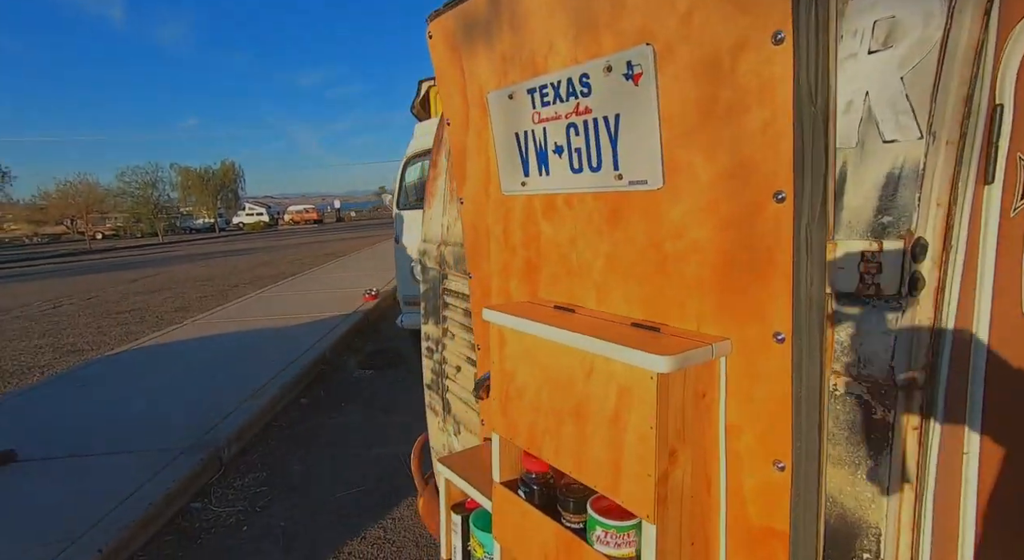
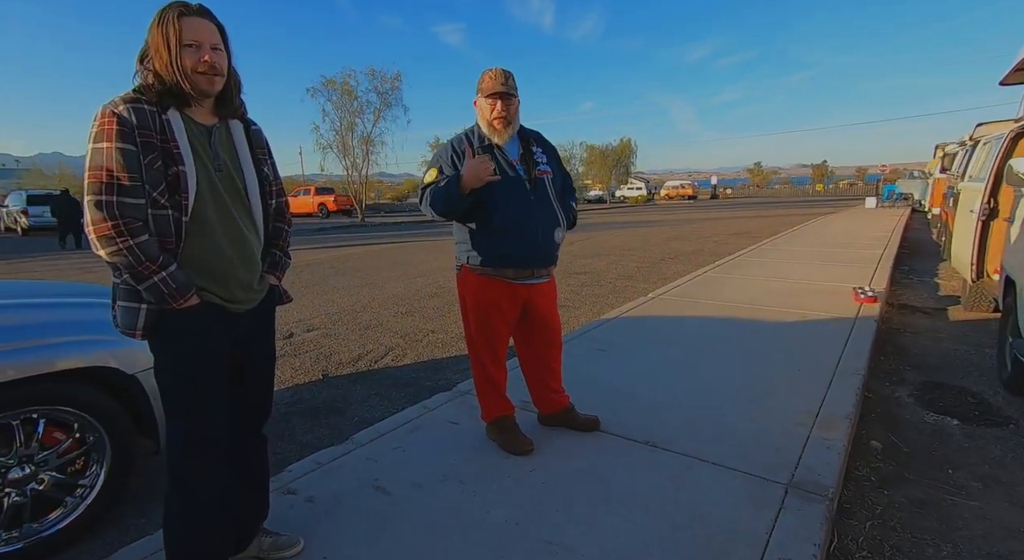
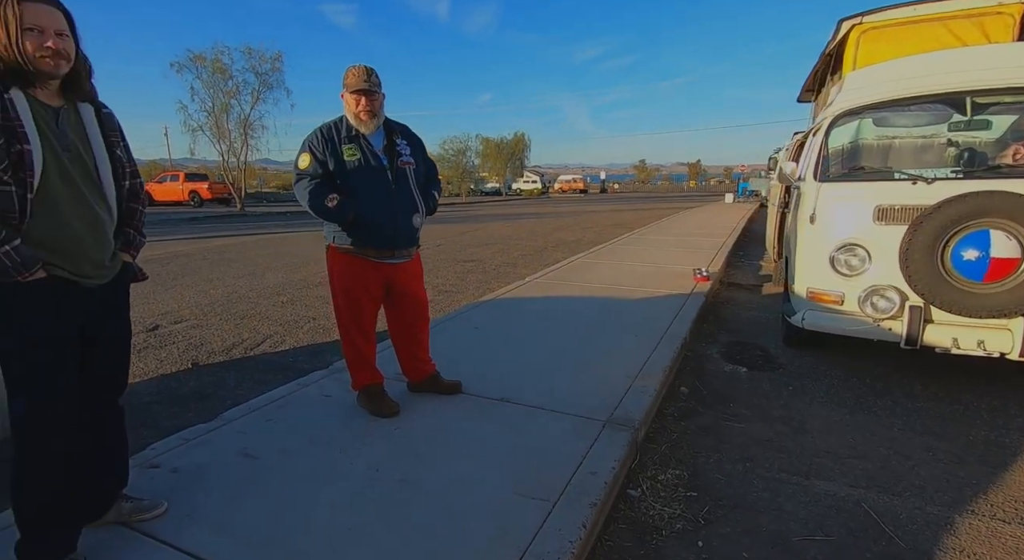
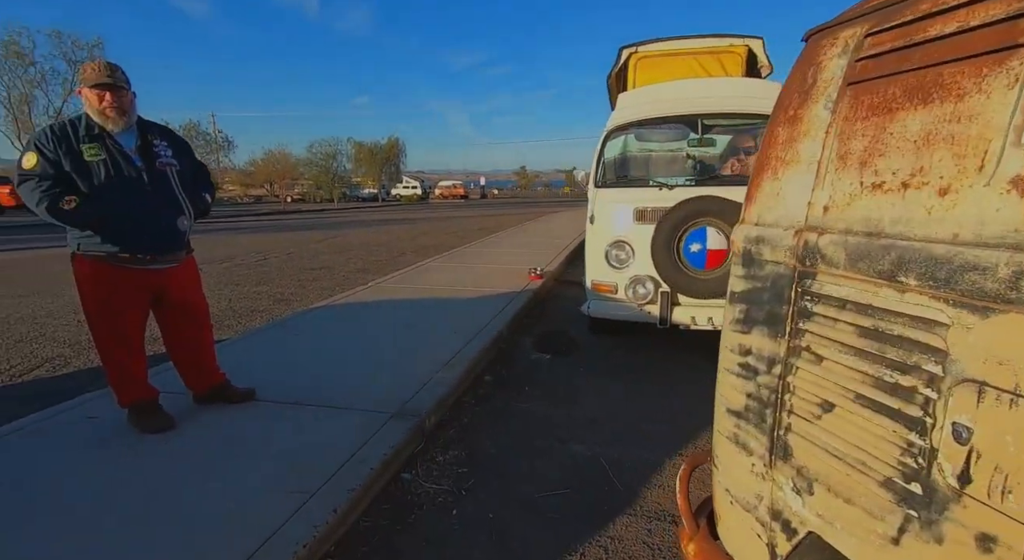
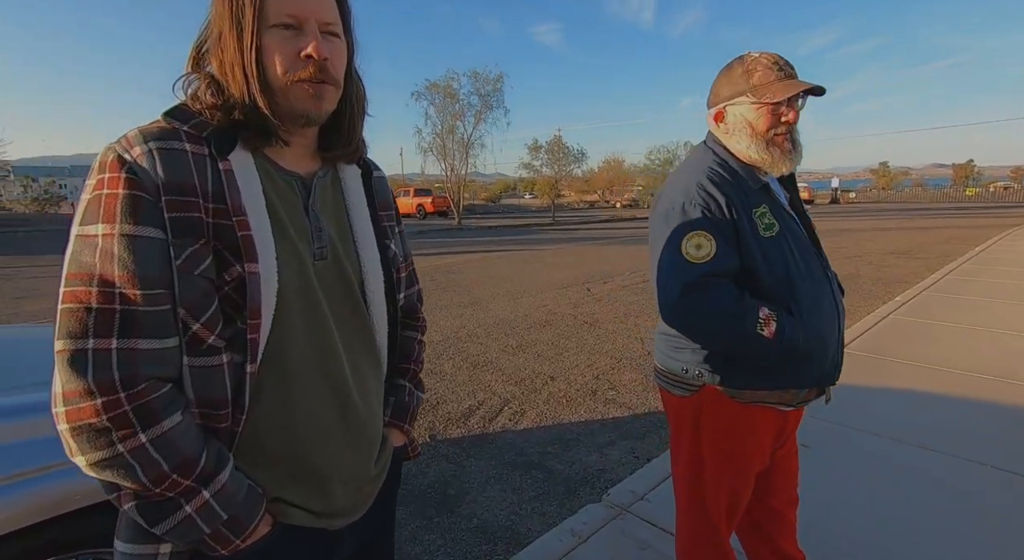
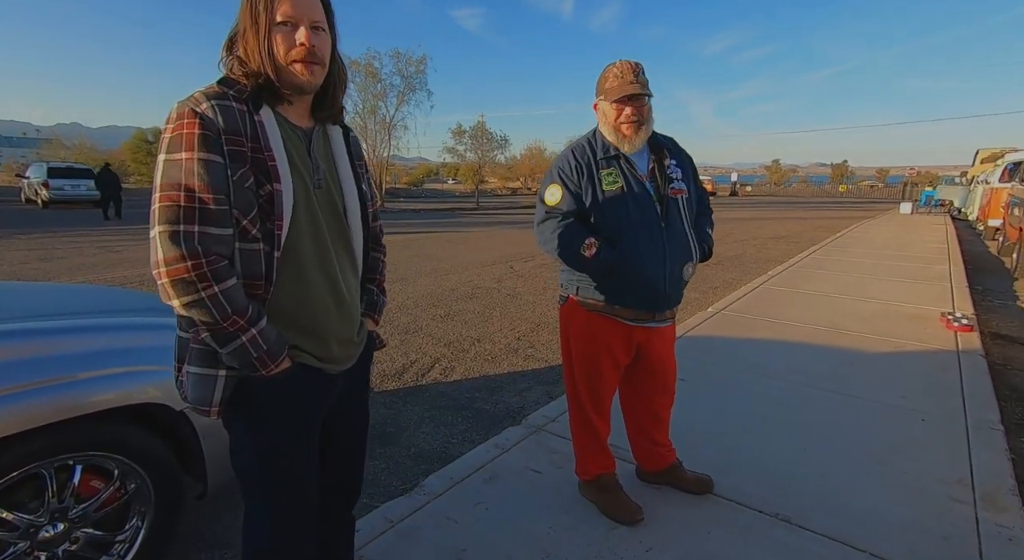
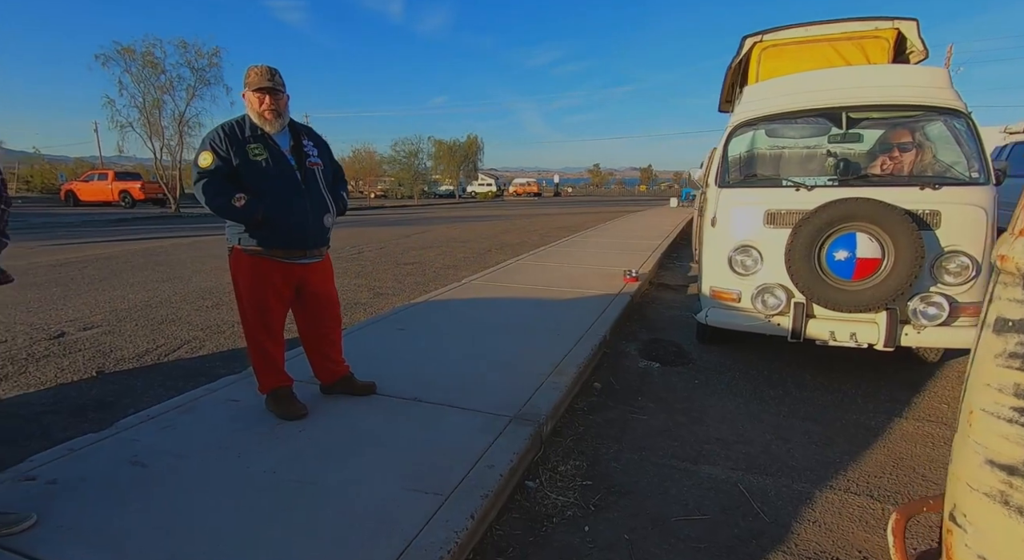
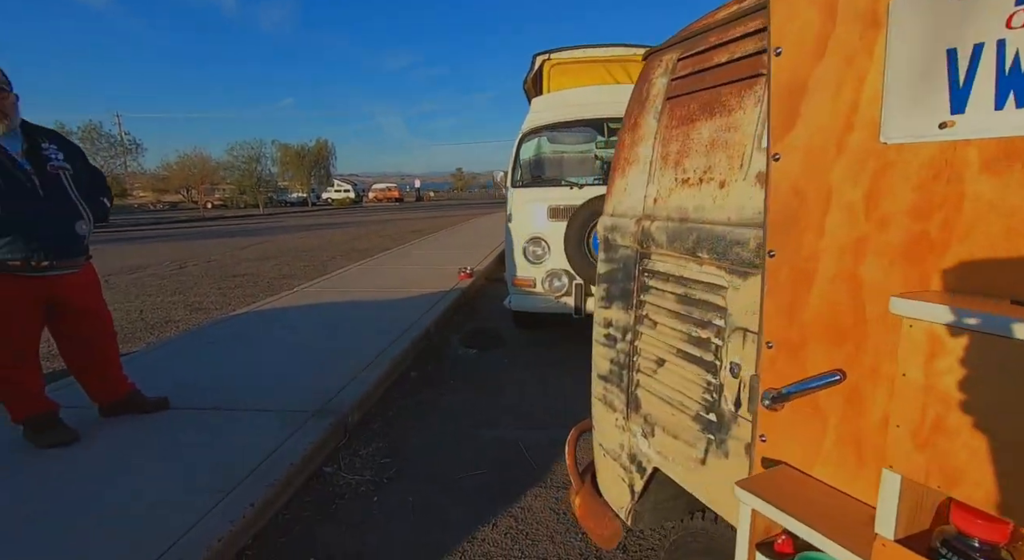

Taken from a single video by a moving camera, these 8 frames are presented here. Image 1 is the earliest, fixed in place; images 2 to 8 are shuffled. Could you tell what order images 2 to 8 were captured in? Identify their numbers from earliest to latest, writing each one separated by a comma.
8, 4, 7, 3, 2, 6, 5
